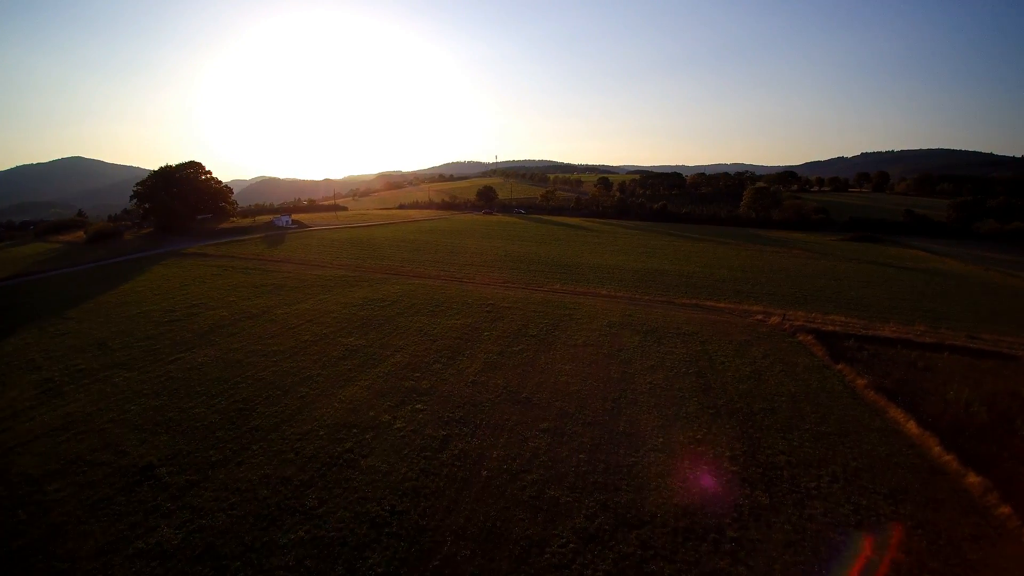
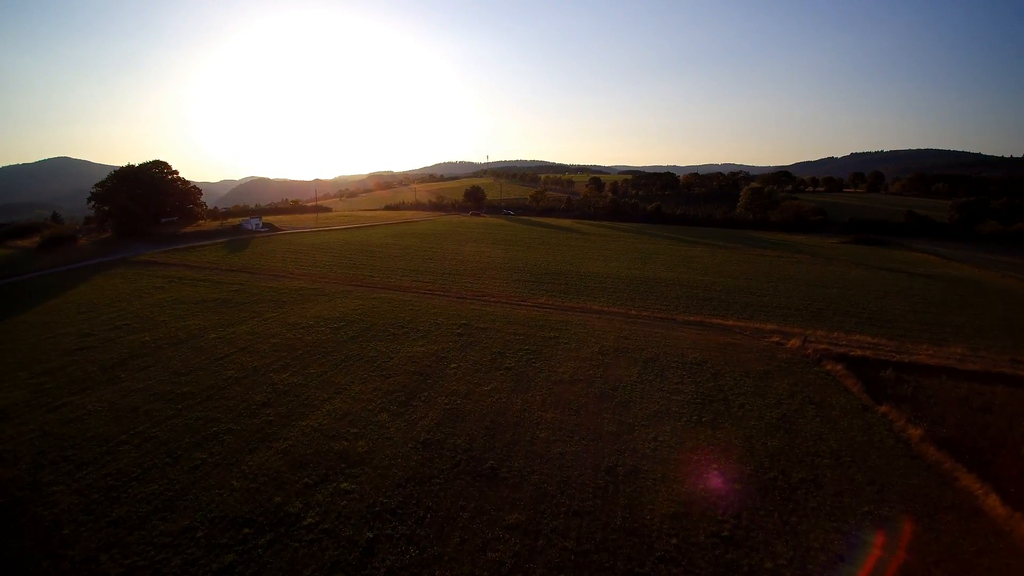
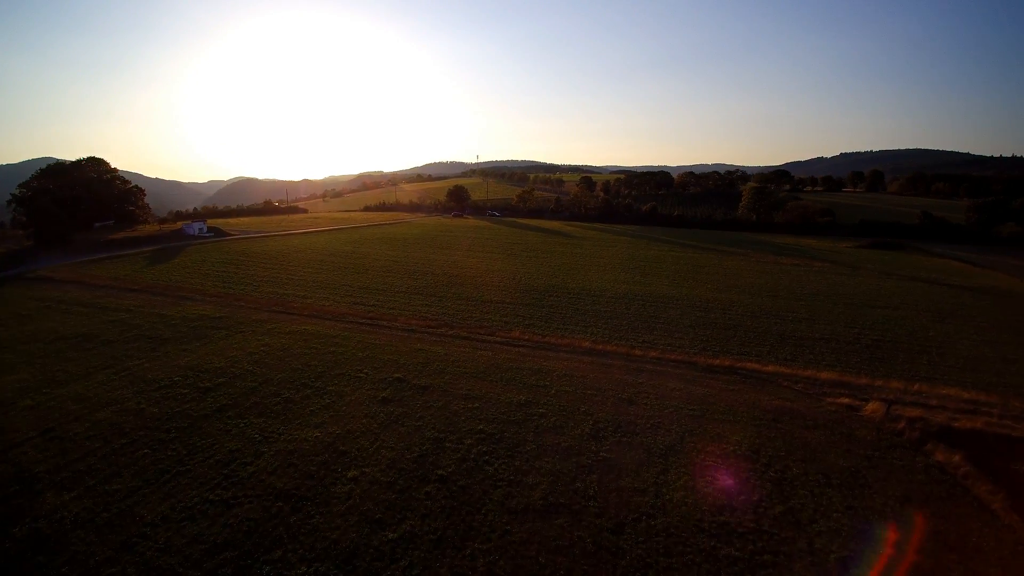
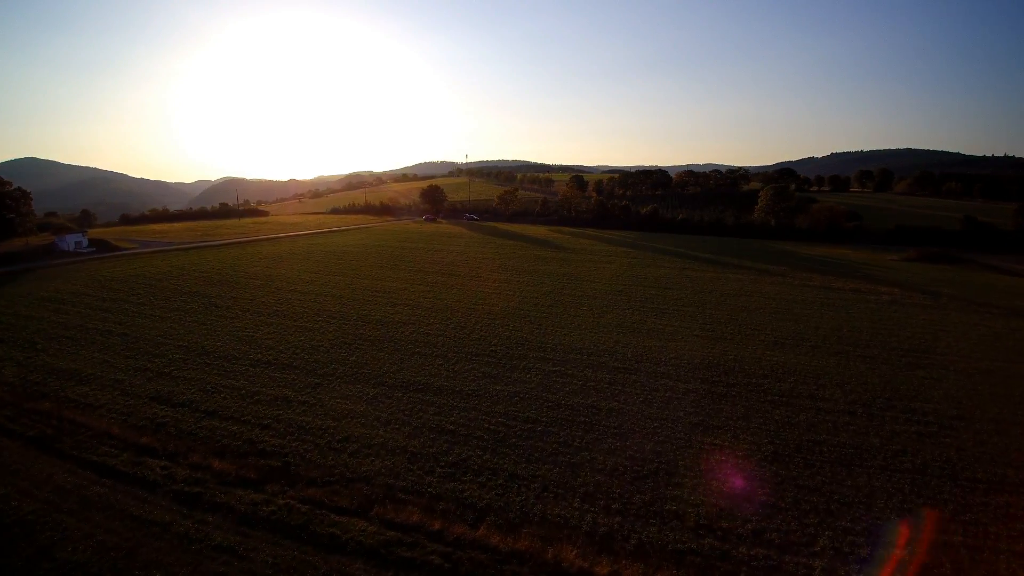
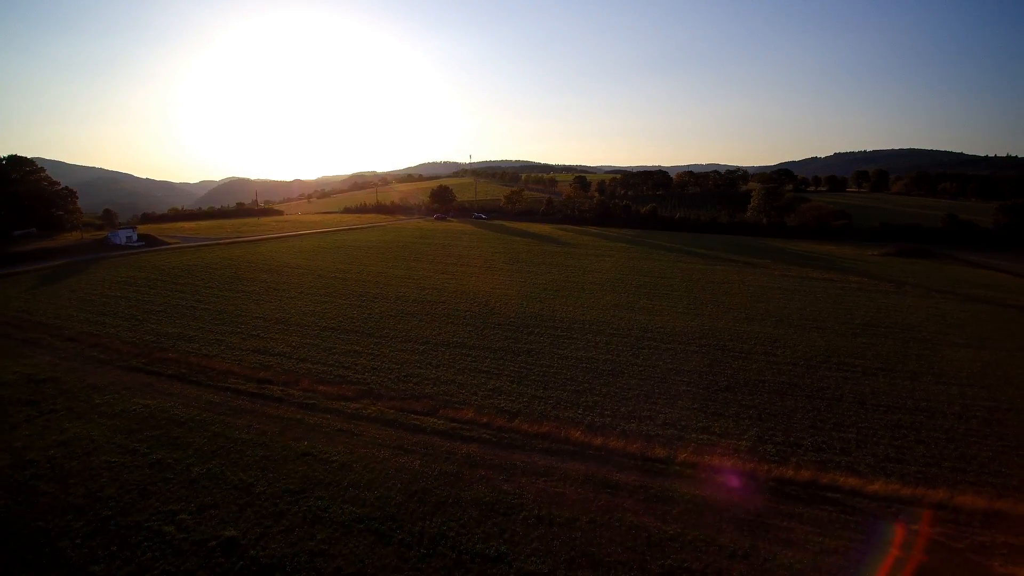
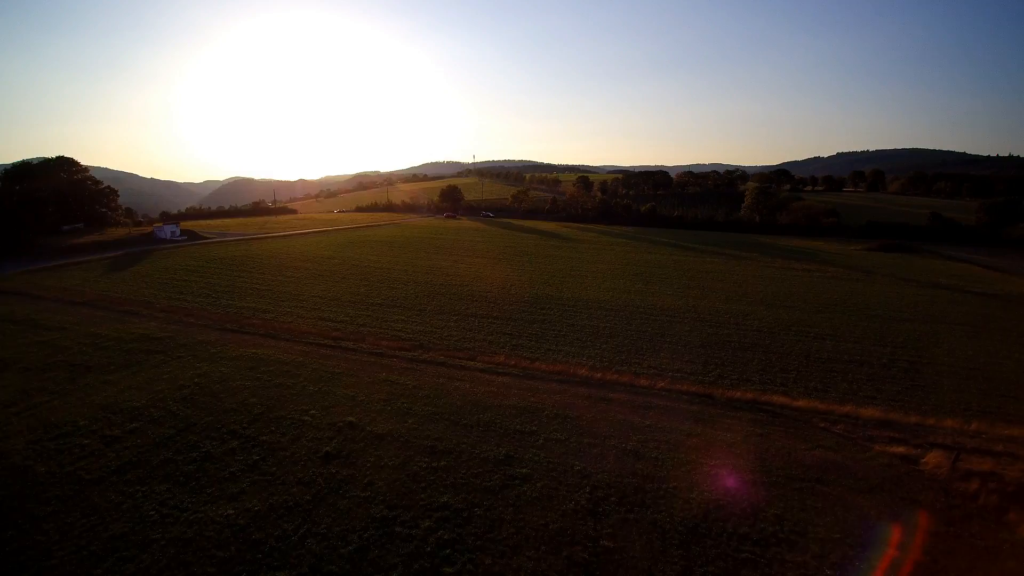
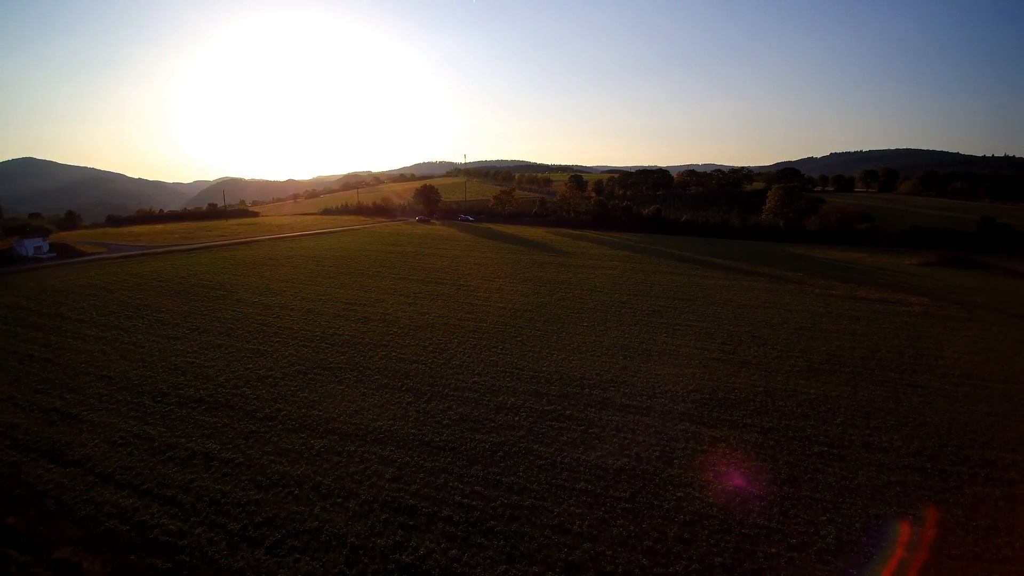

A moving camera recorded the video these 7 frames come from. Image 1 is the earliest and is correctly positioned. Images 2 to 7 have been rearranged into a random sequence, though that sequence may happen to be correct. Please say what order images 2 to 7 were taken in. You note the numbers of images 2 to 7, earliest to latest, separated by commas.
2, 3, 6, 5, 4, 7
